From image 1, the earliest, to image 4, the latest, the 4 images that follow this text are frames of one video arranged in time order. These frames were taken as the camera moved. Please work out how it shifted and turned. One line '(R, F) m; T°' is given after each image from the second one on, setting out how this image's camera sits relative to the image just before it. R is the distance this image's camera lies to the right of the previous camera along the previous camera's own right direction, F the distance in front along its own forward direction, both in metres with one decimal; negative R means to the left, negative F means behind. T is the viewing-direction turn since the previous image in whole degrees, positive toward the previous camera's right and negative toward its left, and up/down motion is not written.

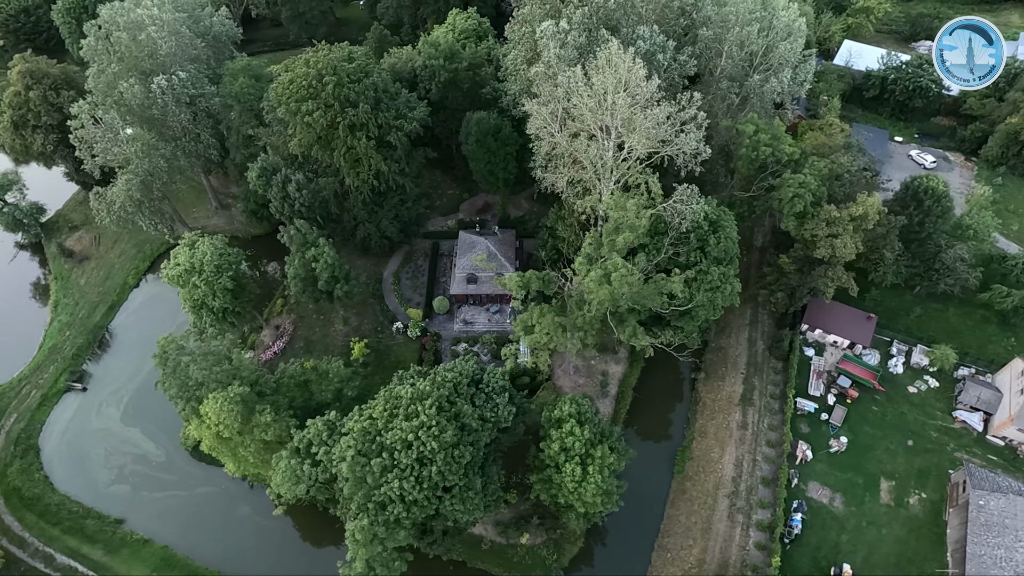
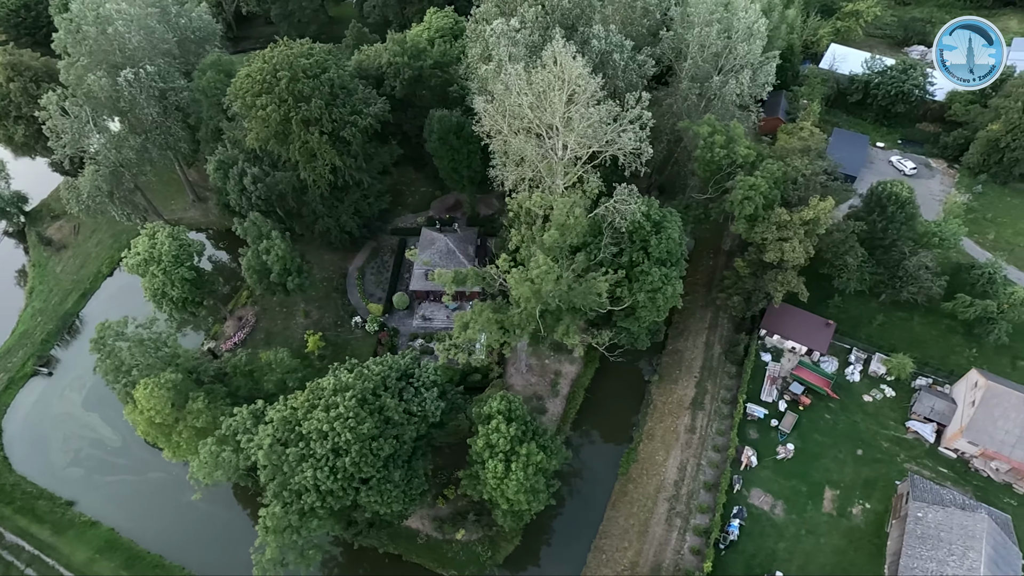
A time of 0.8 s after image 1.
(+5.0, 0.0) m; -2°
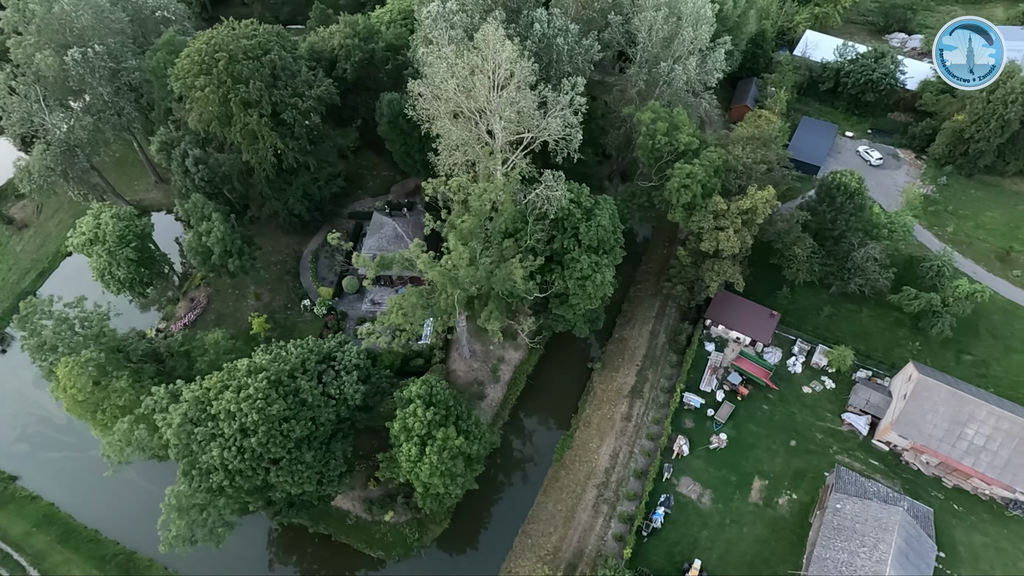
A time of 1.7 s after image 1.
(+5.1, +0.1) m; -1°
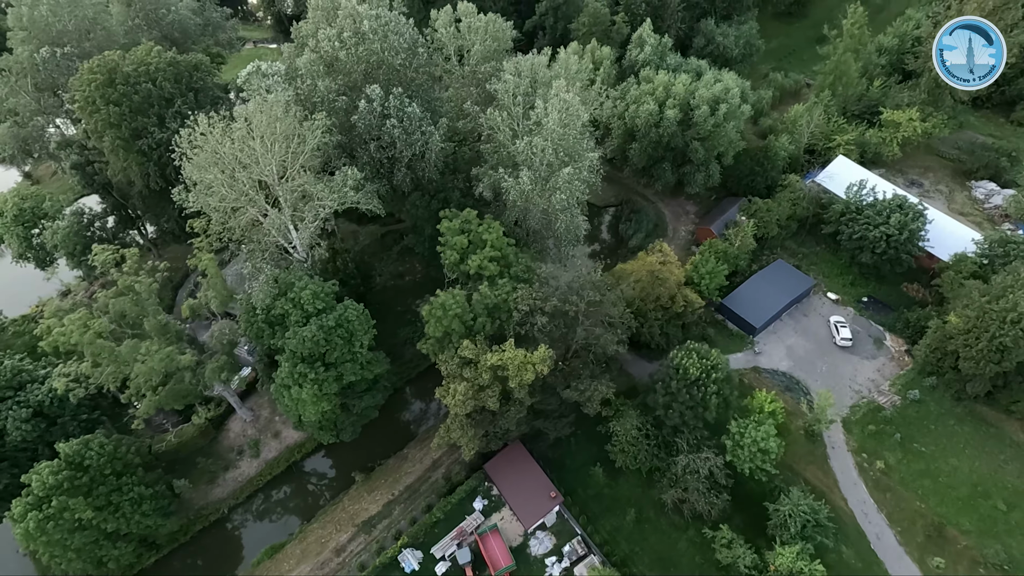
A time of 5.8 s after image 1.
(+23.9, +8.0) m; -15°
